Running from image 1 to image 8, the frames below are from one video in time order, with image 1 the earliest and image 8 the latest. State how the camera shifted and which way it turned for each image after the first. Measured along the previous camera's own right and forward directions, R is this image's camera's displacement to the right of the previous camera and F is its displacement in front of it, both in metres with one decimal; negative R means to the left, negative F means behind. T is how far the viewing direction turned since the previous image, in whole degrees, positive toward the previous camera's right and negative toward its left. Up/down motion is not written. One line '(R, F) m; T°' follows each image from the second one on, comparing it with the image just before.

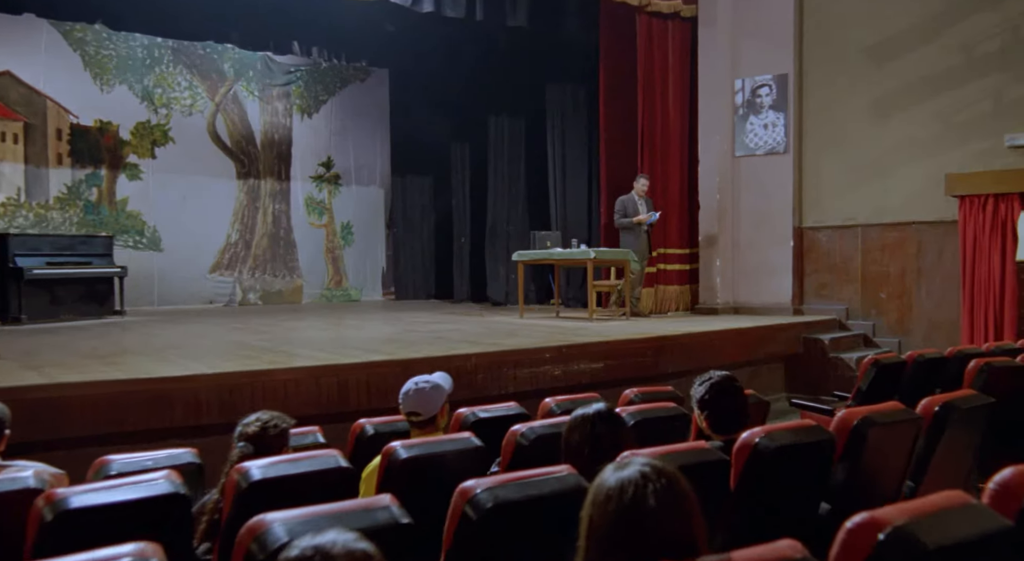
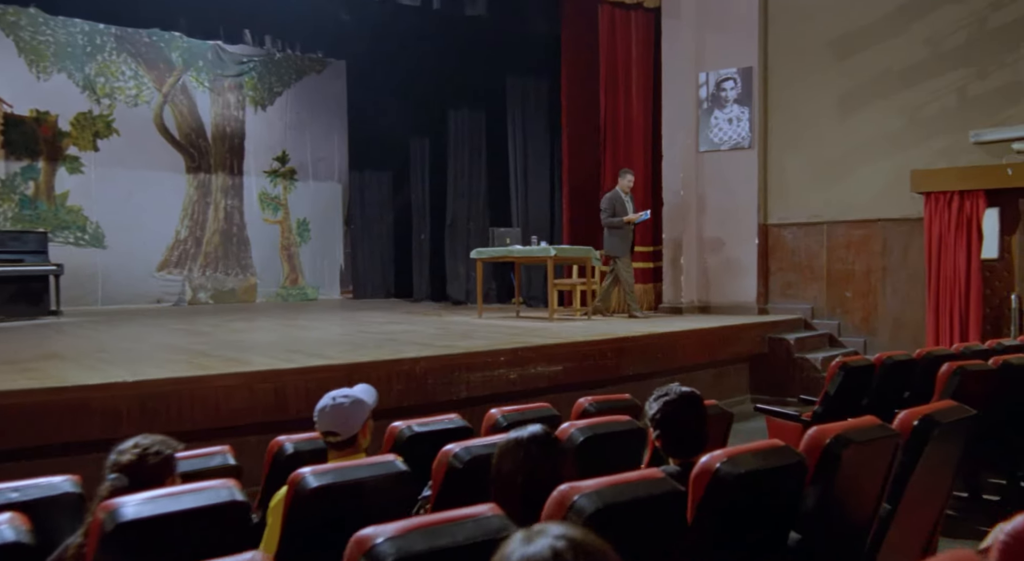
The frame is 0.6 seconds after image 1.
(+0.1, +0.3) m; +2°
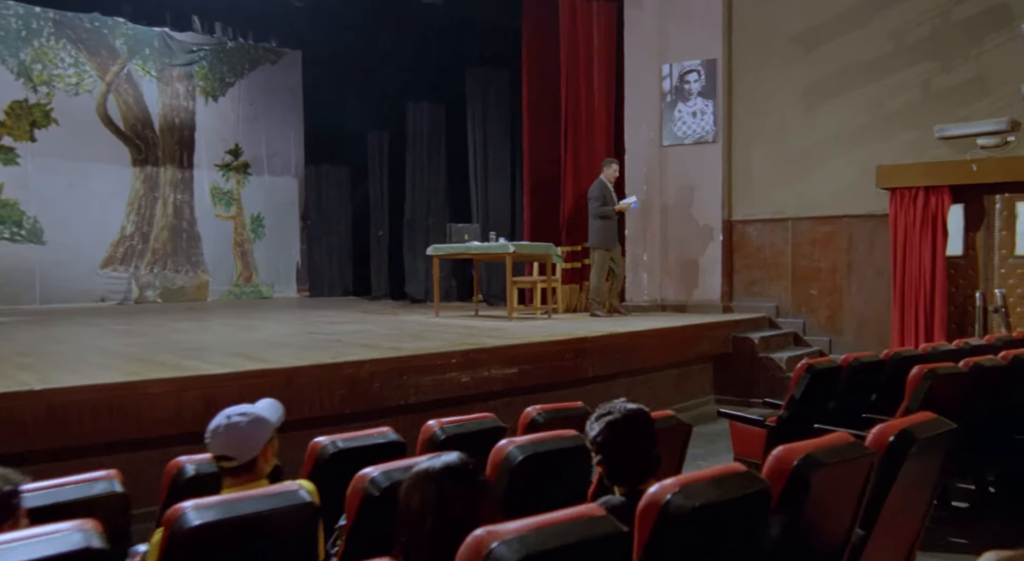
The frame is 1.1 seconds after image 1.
(+0.1, +0.3) m; +2°
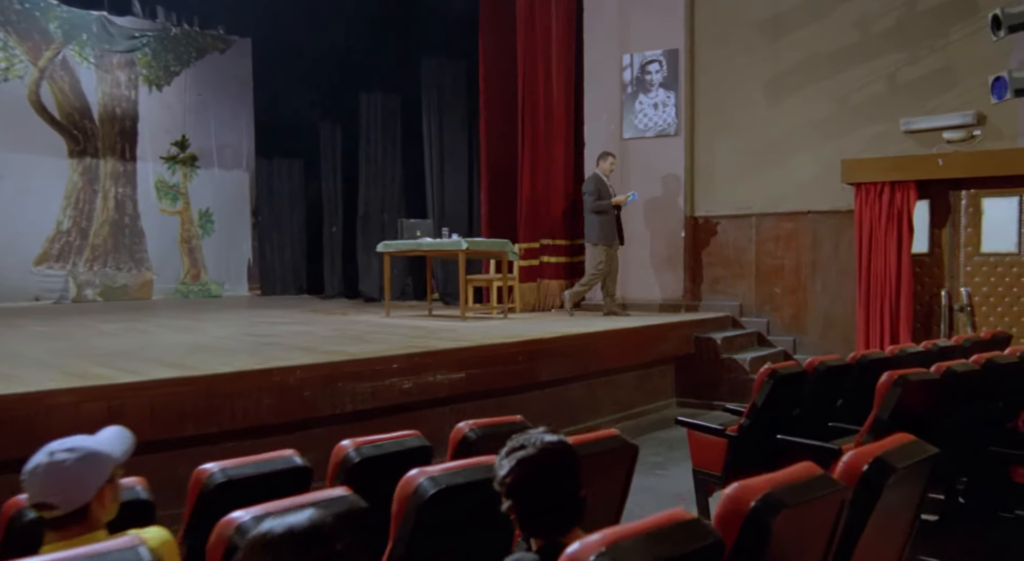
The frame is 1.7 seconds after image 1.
(+0.1, +0.3) m; +2°
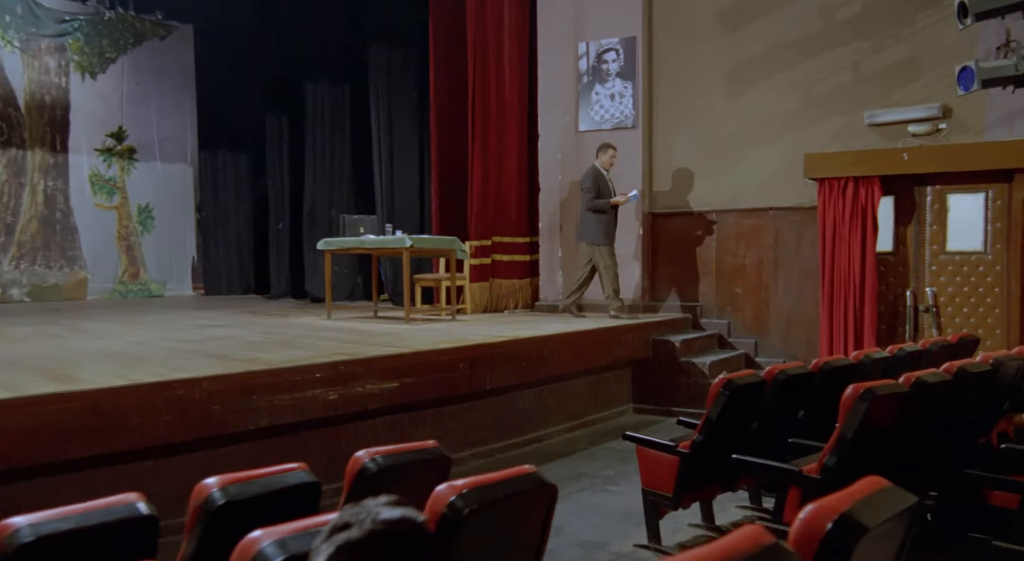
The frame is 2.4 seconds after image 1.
(+0.2, +0.4) m; +2°
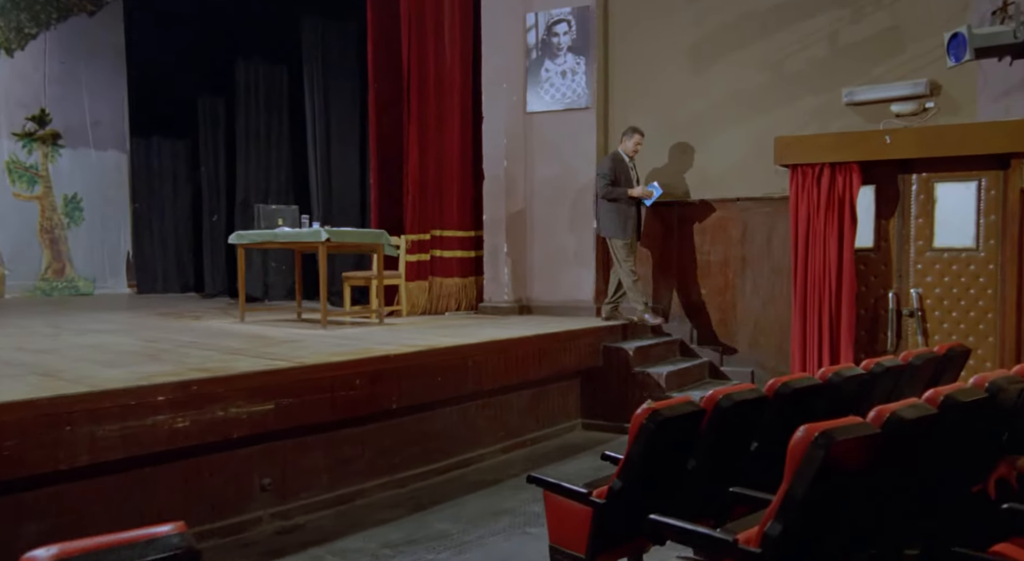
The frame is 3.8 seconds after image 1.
(+0.4, +0.8) m; 0°
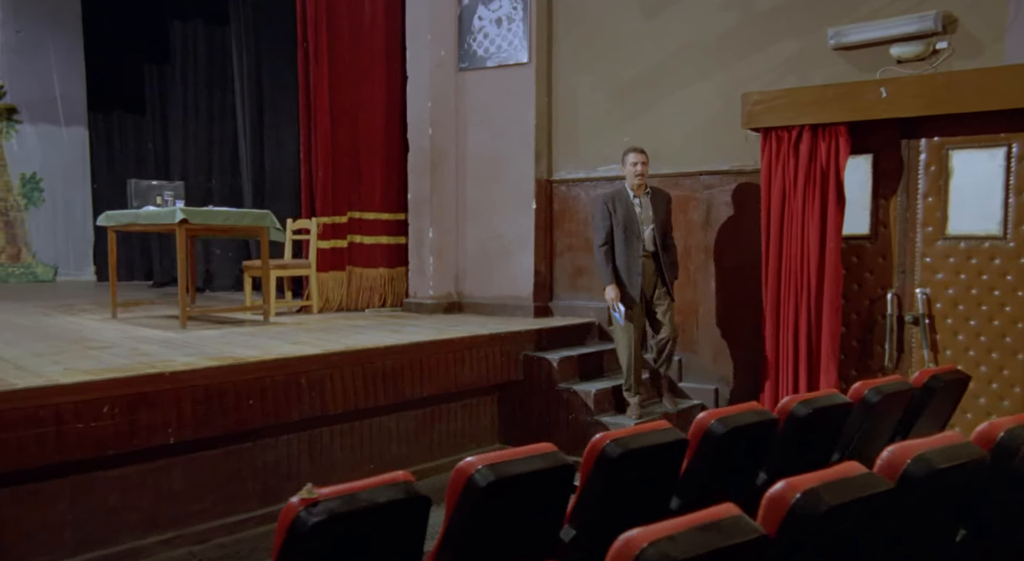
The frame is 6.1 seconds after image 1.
(+1.0, +1.3) m; -5°
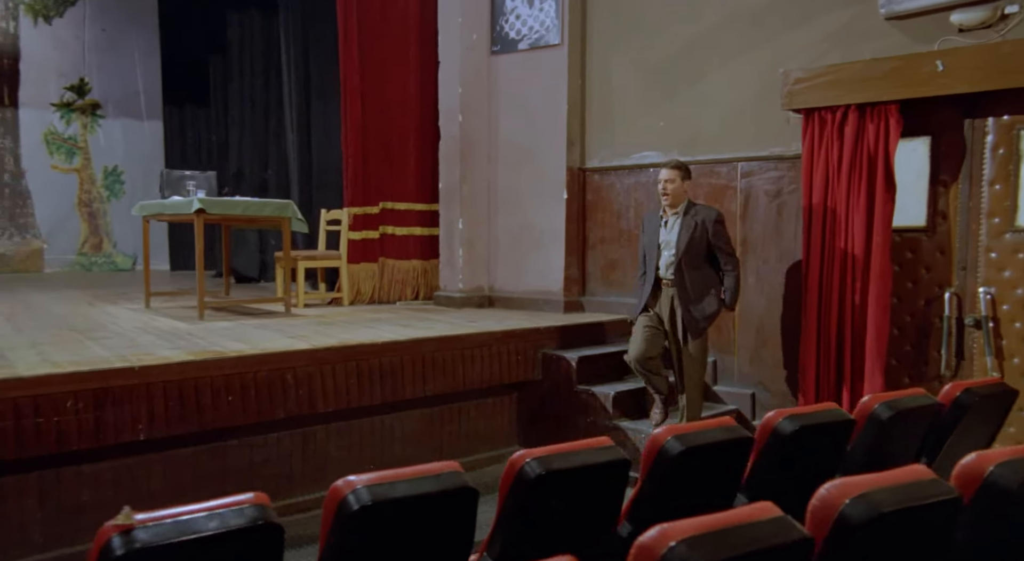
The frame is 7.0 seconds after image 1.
(+0.5, +0.3) m; -7°
